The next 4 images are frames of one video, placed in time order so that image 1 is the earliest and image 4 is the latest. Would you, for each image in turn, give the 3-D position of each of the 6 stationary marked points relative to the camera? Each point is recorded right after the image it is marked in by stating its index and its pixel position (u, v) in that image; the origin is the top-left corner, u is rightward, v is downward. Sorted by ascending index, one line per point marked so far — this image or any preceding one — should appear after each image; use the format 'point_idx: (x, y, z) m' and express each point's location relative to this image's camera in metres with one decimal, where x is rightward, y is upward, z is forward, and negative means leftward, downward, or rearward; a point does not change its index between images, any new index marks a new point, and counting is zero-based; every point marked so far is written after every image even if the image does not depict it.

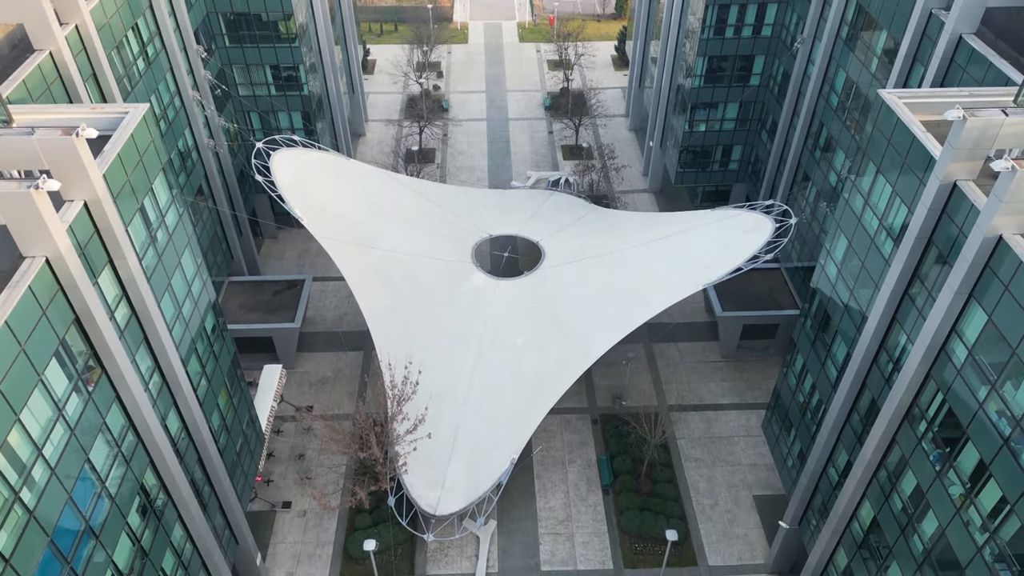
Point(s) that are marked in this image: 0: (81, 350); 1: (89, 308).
0: (-12.4, -1.9, +19.8) m
1: (-12.0, -0.8, +19.5) m
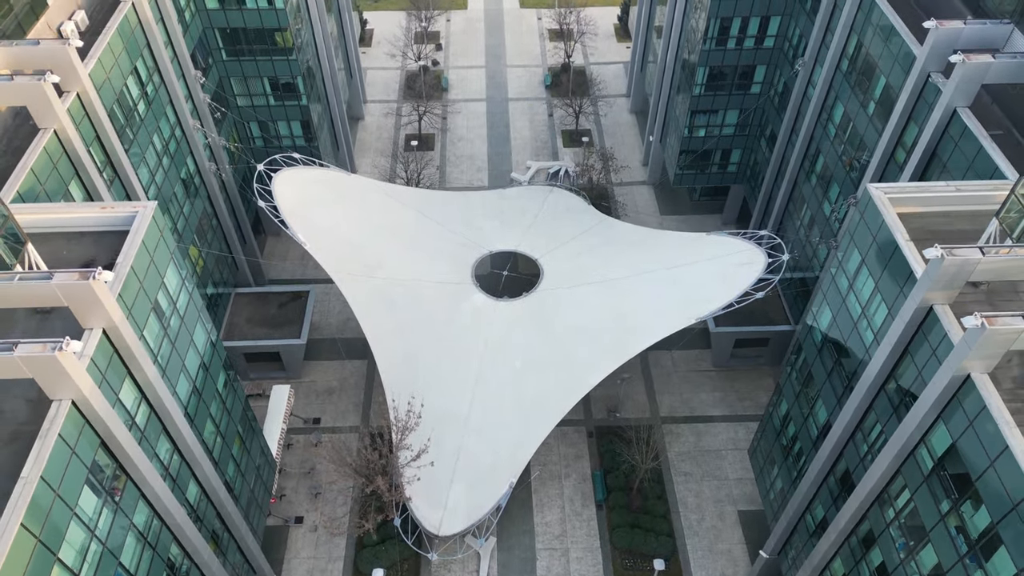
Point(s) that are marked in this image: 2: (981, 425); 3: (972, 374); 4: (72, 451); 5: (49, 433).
0: (-12.5, -5.6, +21.3) m
1: (-12.2, -4.5, +20.9) m
2: (+13.3, -3.9, +19.4) m
3: (+13.2, -2.6, +19.7) m
4: (-12.4, -4.7, +19.3) m
5: (-12.4, -4.0, +18.4) m
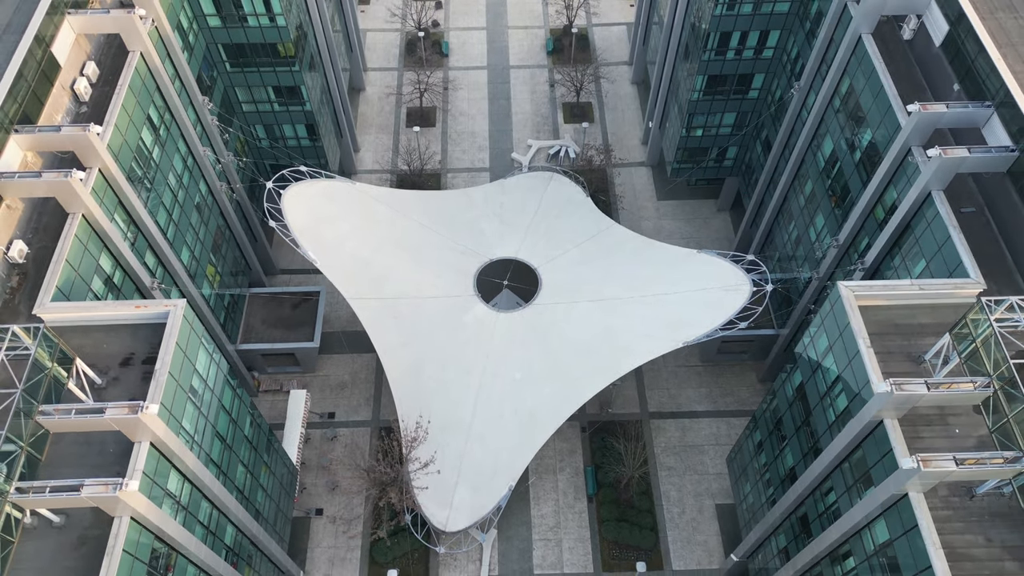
0: (-12.6, -9.4, +24.8) m
1: (-12.2, -8.4, +24.3) m
2: (+13.2, -8.1, +22.7) m
3: (+13.1, -6.7, +22.8) m
4: (-12.5, -8.8, +22.7) m
5: (-12.5, -8.2, +21.7) m
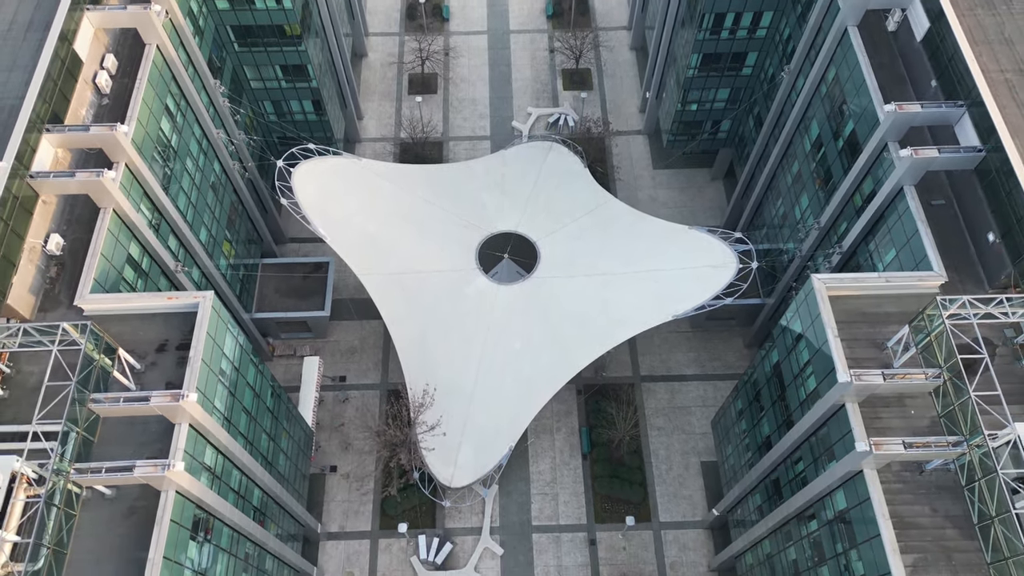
0: (-12.6, -9.2, +28.0) m
1: (-12.3, -8.2, +27.4) m
2: (+13.2, -8.1, +25.8) m
3: (+13.1, -6.7, +25.8) m
4: (-12.5, -8.8, +25.9) m
5: (-12.5, -8.3, +24.9) m
